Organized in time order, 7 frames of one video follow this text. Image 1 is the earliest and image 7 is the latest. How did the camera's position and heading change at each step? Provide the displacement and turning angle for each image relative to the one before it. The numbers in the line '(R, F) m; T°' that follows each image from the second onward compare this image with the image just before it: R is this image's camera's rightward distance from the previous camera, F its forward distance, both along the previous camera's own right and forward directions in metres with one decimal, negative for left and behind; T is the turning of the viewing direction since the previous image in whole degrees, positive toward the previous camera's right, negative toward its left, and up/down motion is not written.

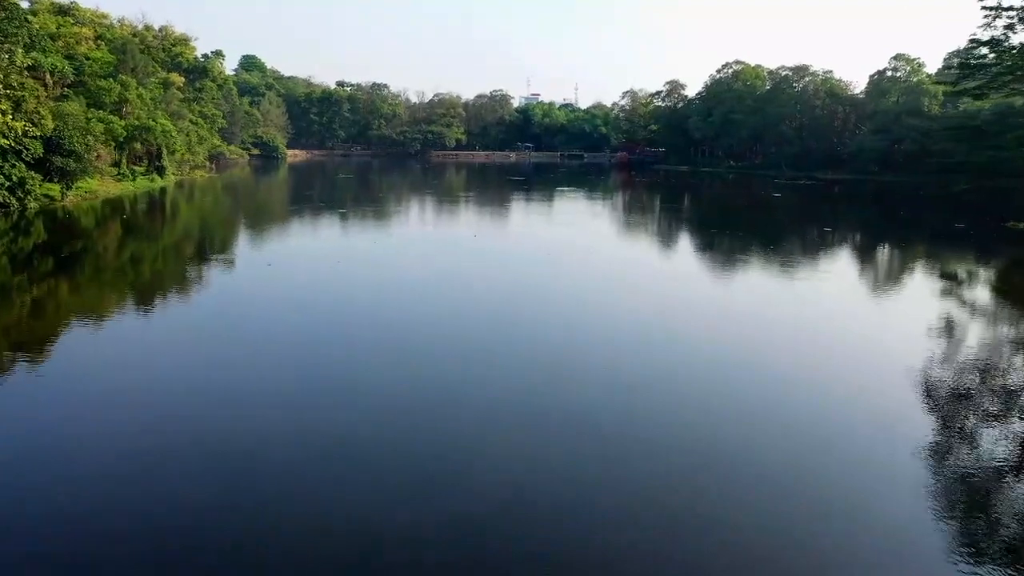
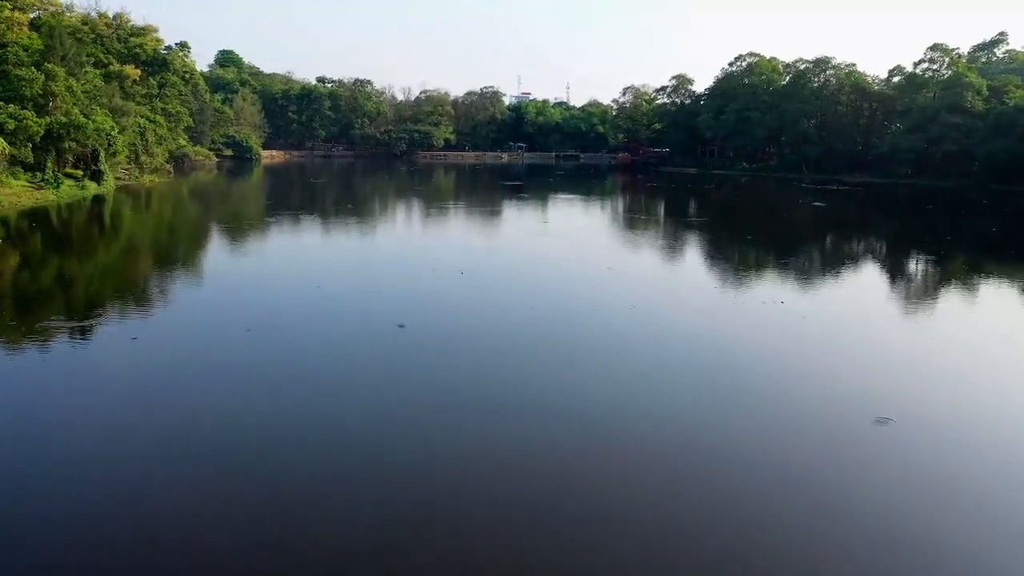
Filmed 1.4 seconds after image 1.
(0.0, +2.4) m; +1°
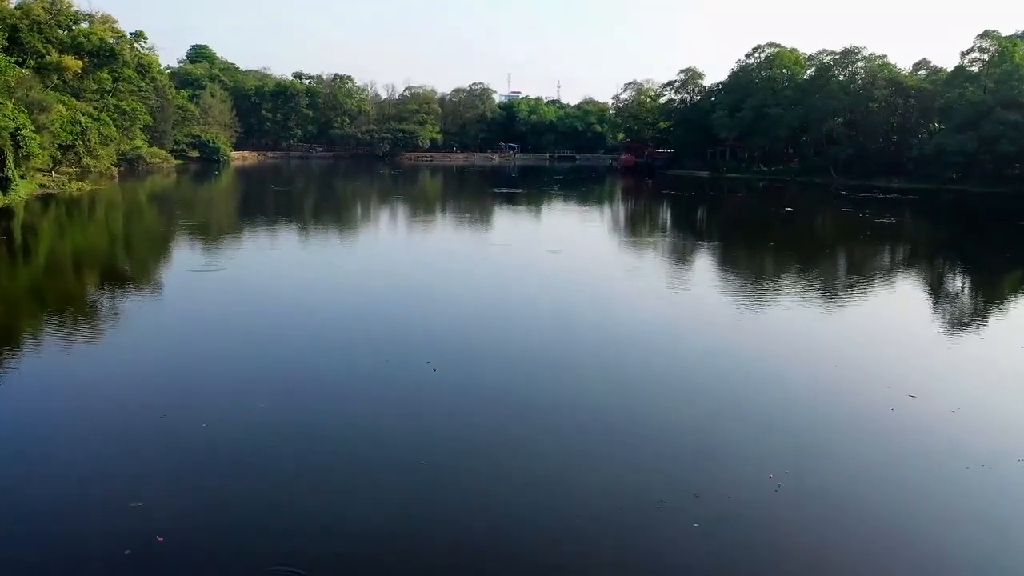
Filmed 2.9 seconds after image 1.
(0.0, +2.6) m; +1°
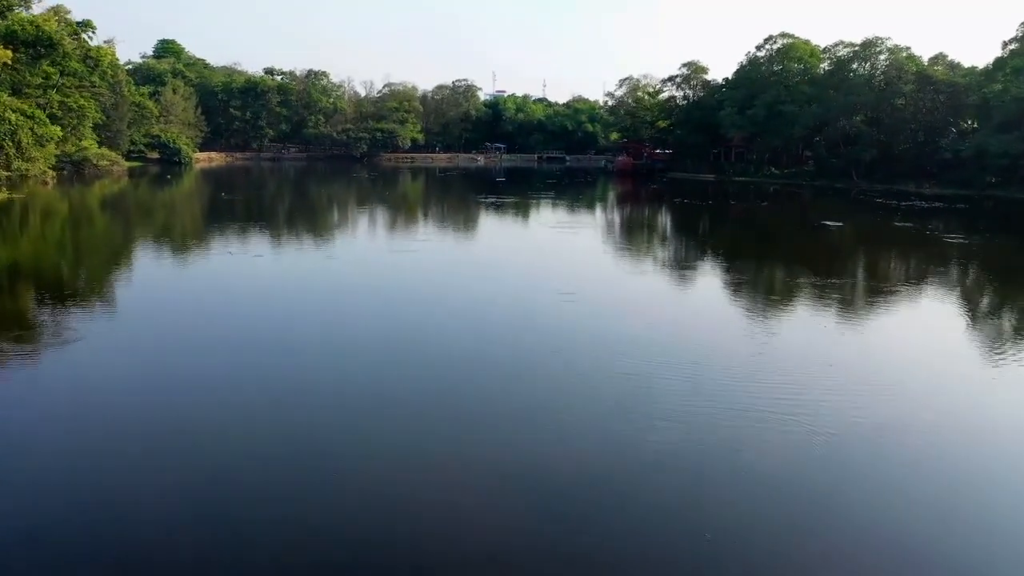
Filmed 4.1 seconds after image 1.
(0.0, +2.1) m; +1°
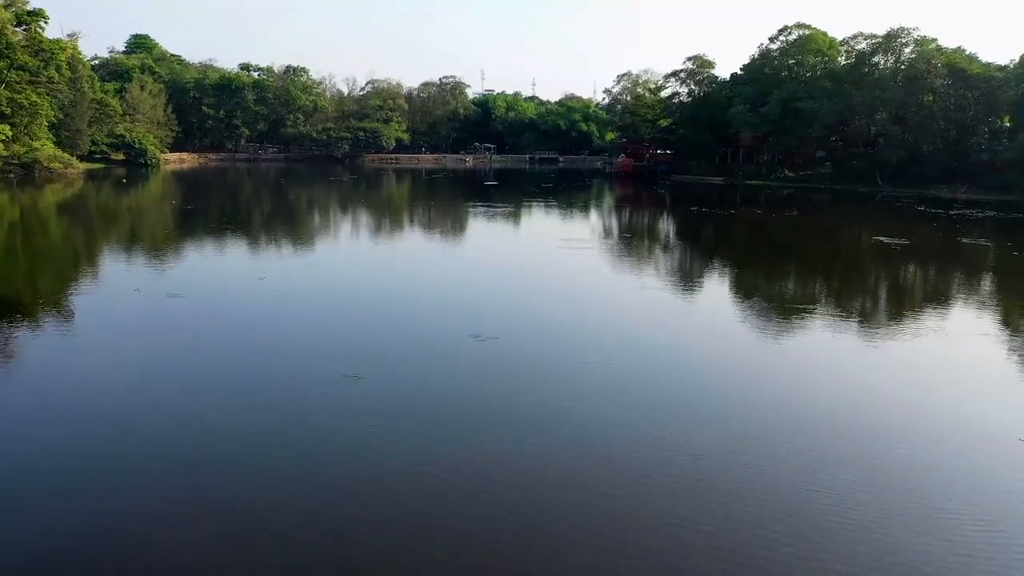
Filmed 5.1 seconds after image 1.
(-0.1, +1.7) m; +1°
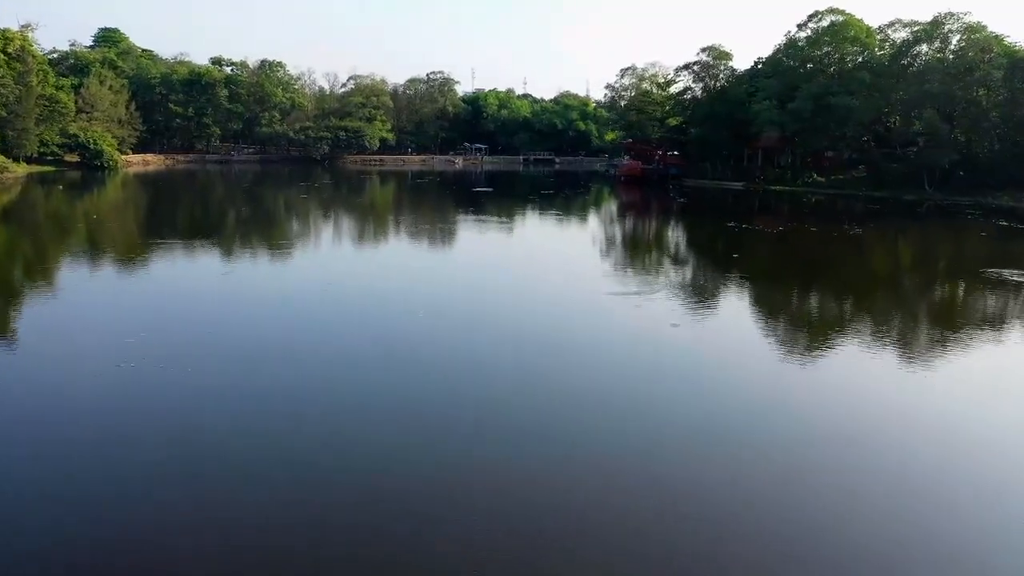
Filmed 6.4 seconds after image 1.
(0.0, +2.2) m; +1°
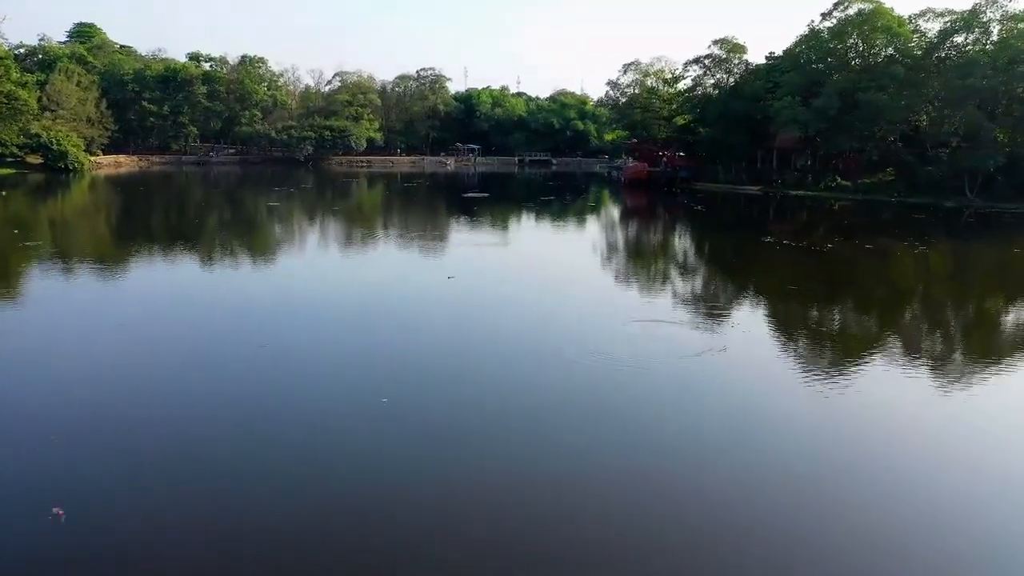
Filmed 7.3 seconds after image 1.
(0.0, +1.5) m; 0°
